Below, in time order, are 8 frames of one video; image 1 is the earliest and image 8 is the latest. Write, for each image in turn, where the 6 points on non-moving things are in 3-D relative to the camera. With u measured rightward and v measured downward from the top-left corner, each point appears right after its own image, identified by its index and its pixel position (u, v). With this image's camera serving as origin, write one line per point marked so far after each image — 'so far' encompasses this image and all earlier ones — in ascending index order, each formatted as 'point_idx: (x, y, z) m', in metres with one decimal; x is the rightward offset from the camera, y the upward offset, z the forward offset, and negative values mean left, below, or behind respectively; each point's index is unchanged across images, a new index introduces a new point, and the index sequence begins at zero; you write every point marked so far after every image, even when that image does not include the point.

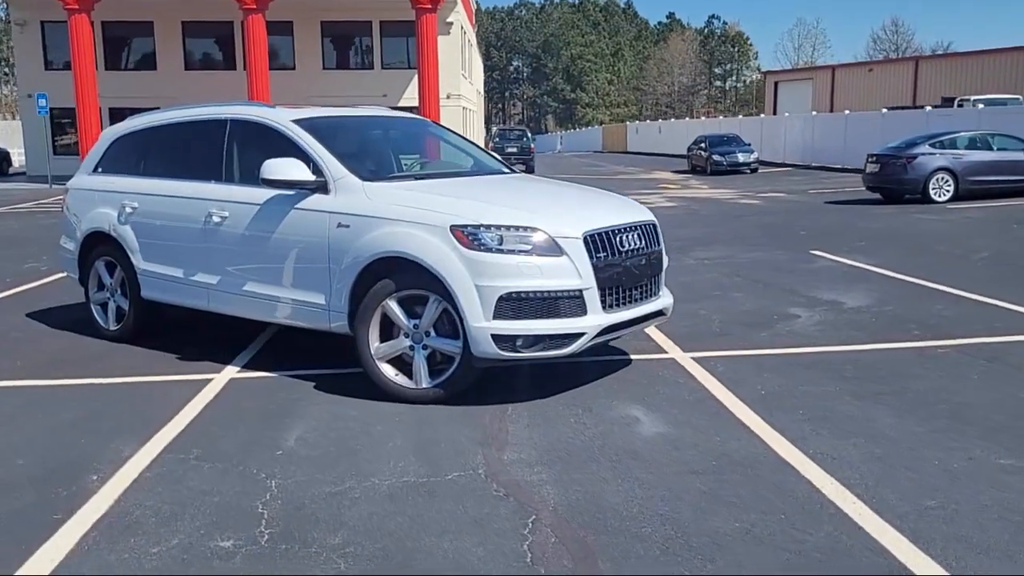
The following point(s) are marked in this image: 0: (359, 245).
0: (-1.0, +0.3, +6.0) m
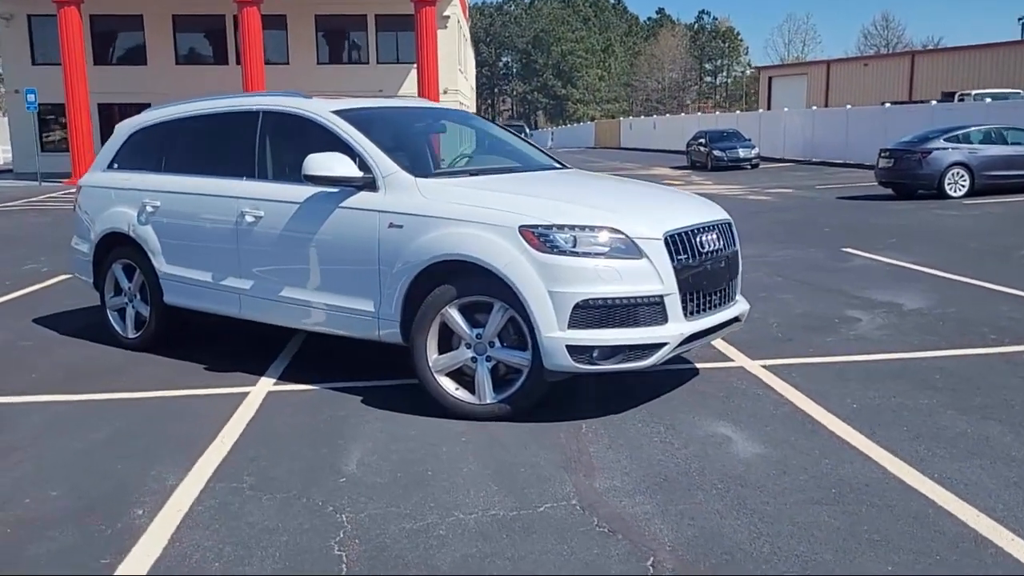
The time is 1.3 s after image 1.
0: (-0.6, +0.2, +5.5) m
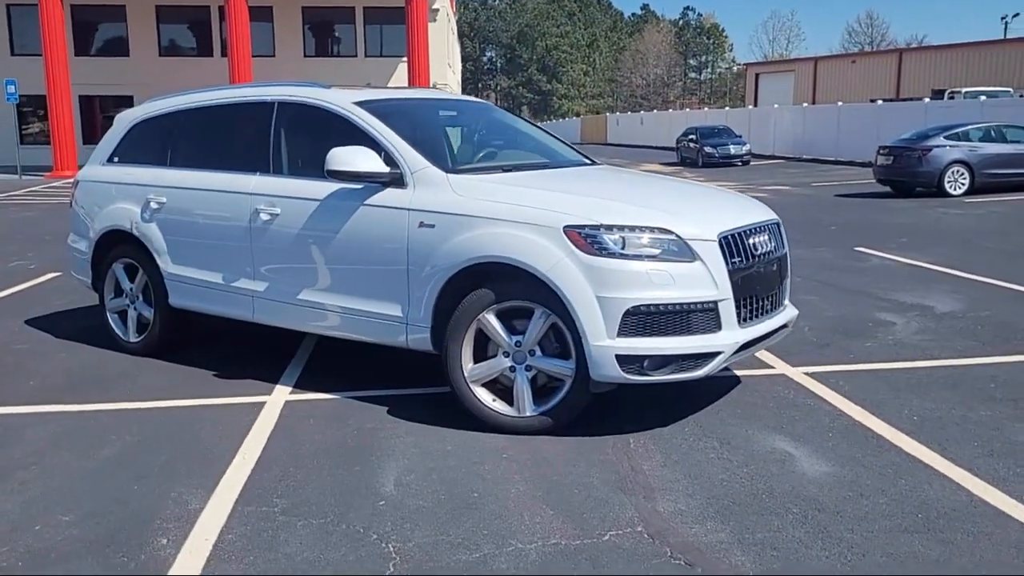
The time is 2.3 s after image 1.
0: (-0.4, +0.2, +5.1) m
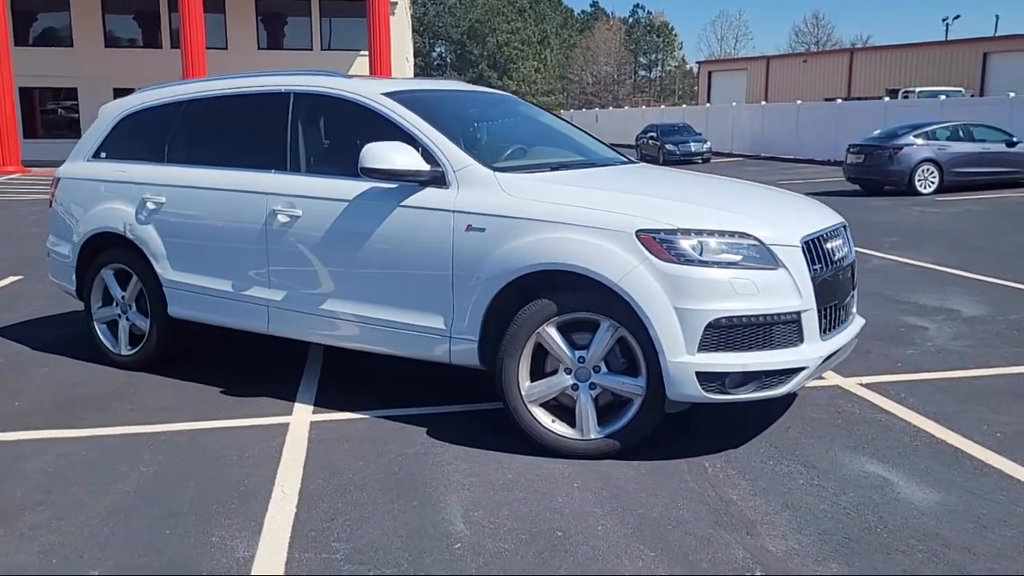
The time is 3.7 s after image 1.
0: (-0.1, +0.2, +4.7) m
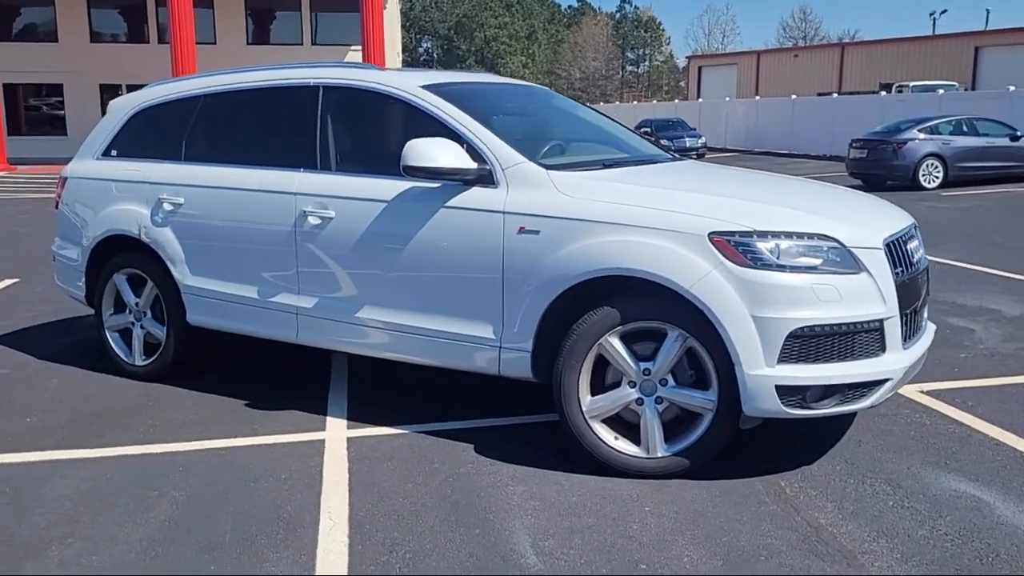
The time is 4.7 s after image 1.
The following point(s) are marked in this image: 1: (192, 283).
0: (+0.2, +0.1, +4.3) m
1: (-2.0, 0.0, +5.7) m
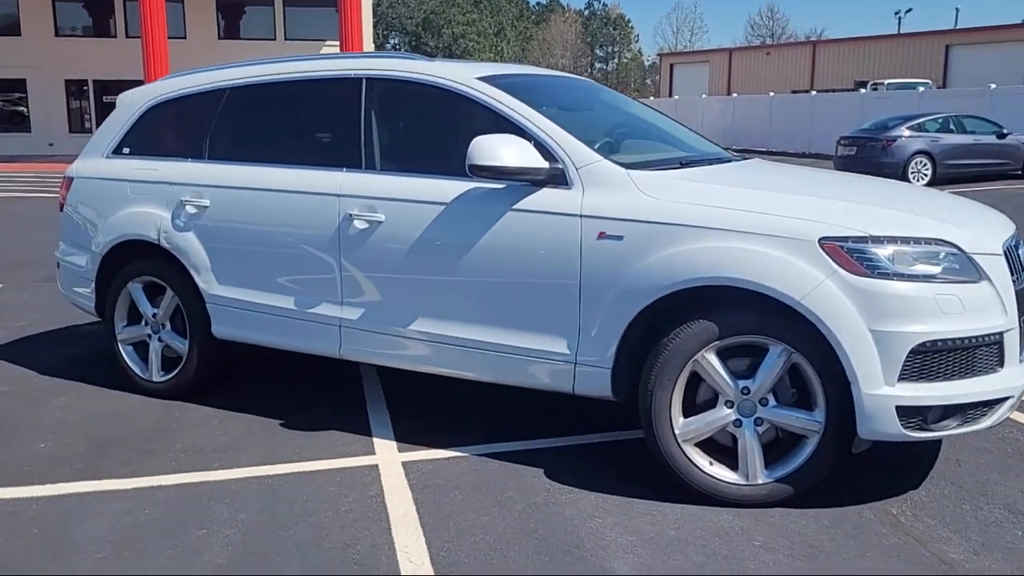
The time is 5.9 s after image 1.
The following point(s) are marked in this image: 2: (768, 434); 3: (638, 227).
0: (+0.6, +0.1, +4.0) m
1: (-1.7, 0.0, +5.2) m
2: (+1.1, -0.6, +3.9) m
3: (+0.5, +0.3, +4.0) m
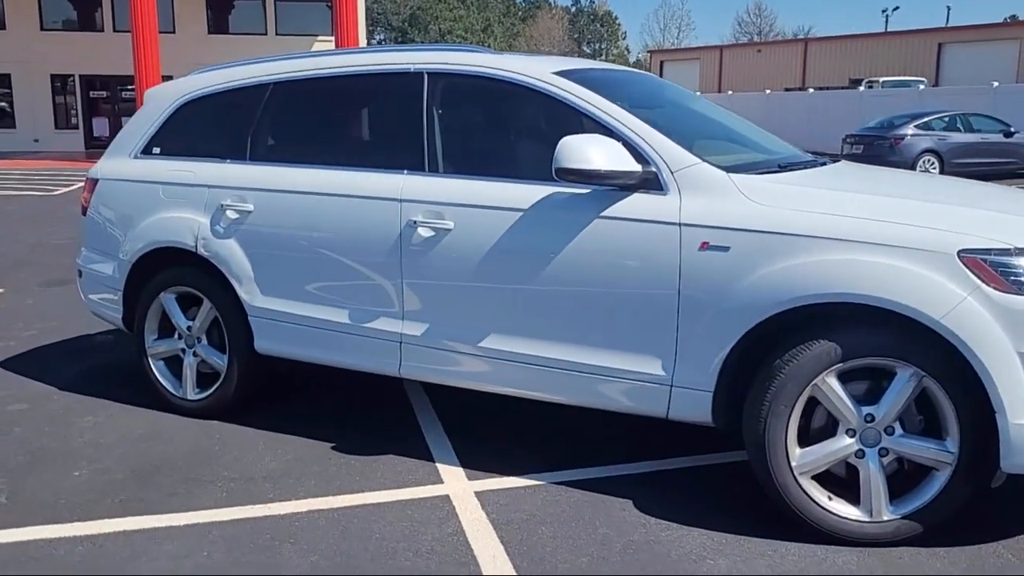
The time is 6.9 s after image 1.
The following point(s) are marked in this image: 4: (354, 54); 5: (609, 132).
0: (+1.0, 0.0, +3.6) m
1: (-1.3, -0.1, +4.8) m
2: (+1.5, -0.7, +3.6) m
3: (+0.9, +0.2, +3.6) m
4: (-0.8, +1.2, +4.8) m
5: (+0.4, +0.7, +4.0) m
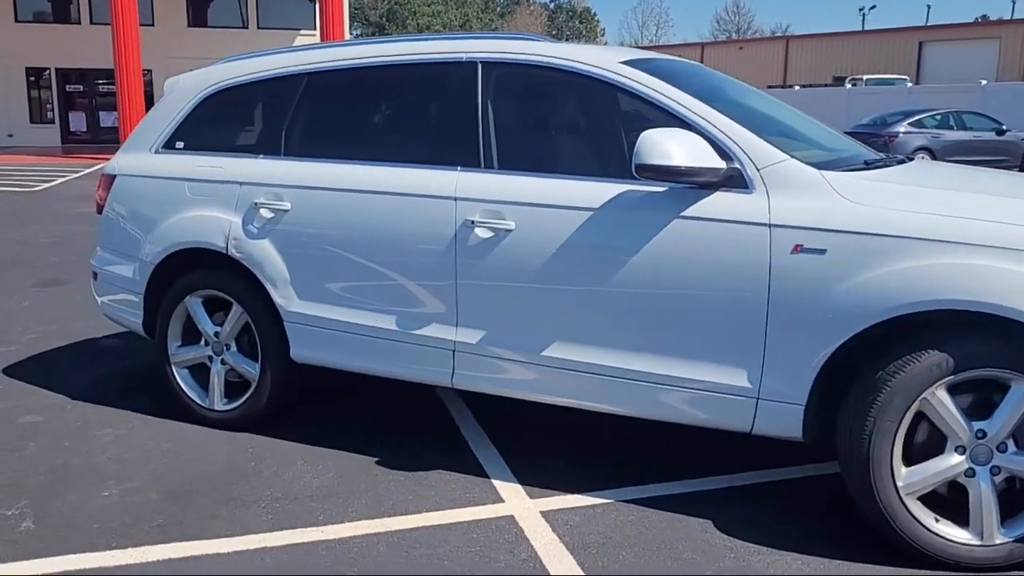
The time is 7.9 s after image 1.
0: (+1.2, 0.0, +3.3) m
1: (-1.0, -0.1, +4.5) m
2: (+1.8, -0.7, +3.3) m
3: (+1.2, +0.2, +3.4) m
4: (-0.6, +1.2, +4.5) m
5: (+0.7, +0.7, +3.8) m
